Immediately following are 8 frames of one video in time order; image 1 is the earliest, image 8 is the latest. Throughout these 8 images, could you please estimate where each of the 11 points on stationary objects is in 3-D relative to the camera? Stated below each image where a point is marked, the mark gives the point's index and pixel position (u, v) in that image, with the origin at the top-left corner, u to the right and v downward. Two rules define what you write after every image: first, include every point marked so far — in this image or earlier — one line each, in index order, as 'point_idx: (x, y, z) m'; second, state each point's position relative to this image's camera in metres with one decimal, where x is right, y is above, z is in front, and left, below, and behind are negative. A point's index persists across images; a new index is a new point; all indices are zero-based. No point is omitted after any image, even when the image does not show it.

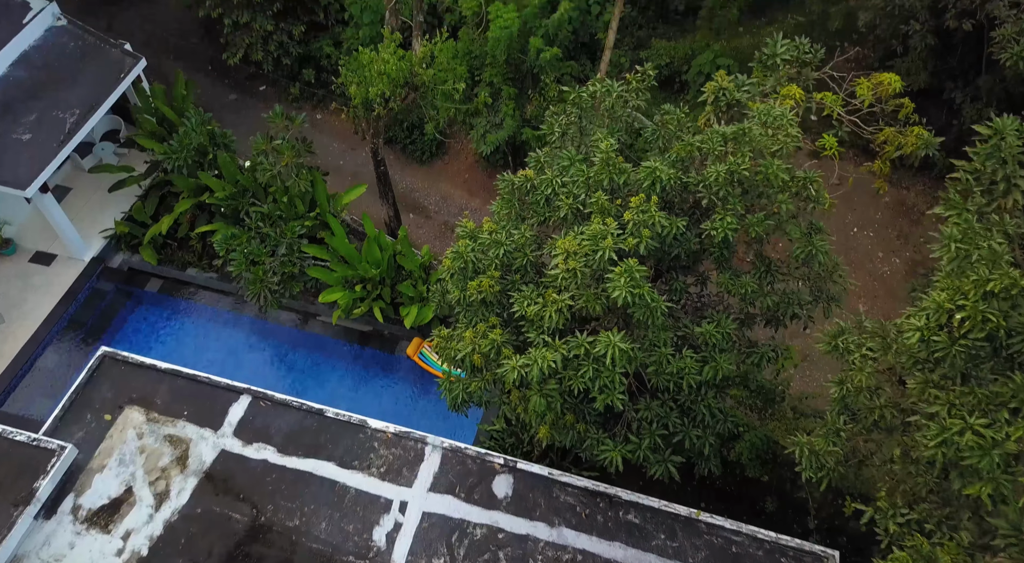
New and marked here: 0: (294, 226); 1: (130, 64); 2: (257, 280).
0: (-2.9, +0.8, +11.9) m
1: (-5.1, +2.9, +12.1) m
2: (-3.3, 0.0, +11.7) m
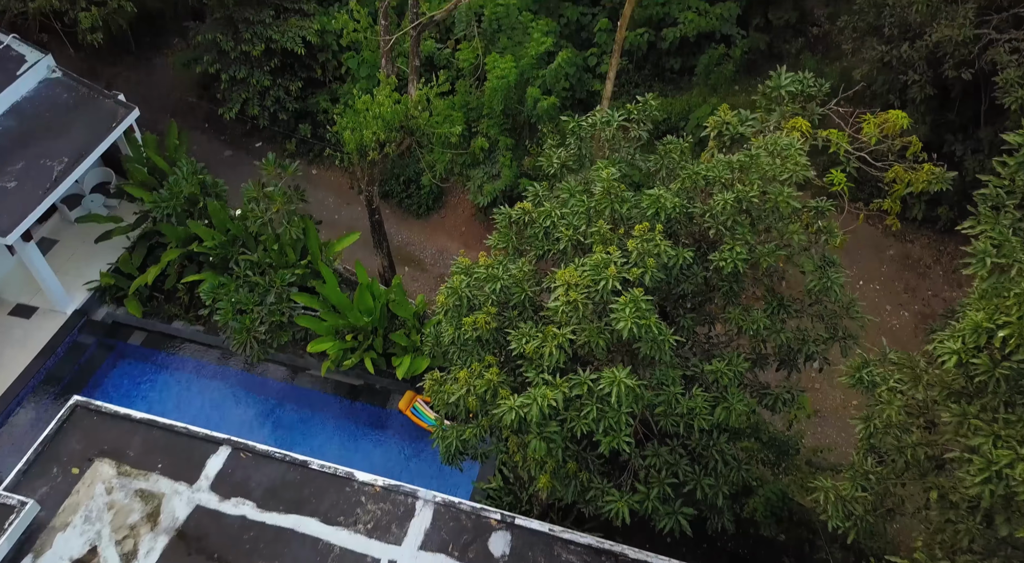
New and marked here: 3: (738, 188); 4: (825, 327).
0: (-2.9, +0.1, +11.5) m
1: (-5.1, +2.2, +11.9) m
2: (-3.4, -0.6, +11.3) m
3: (+2.1, +0.9, +8.2) m
4: (+3.1, -0.4, +8.9) m
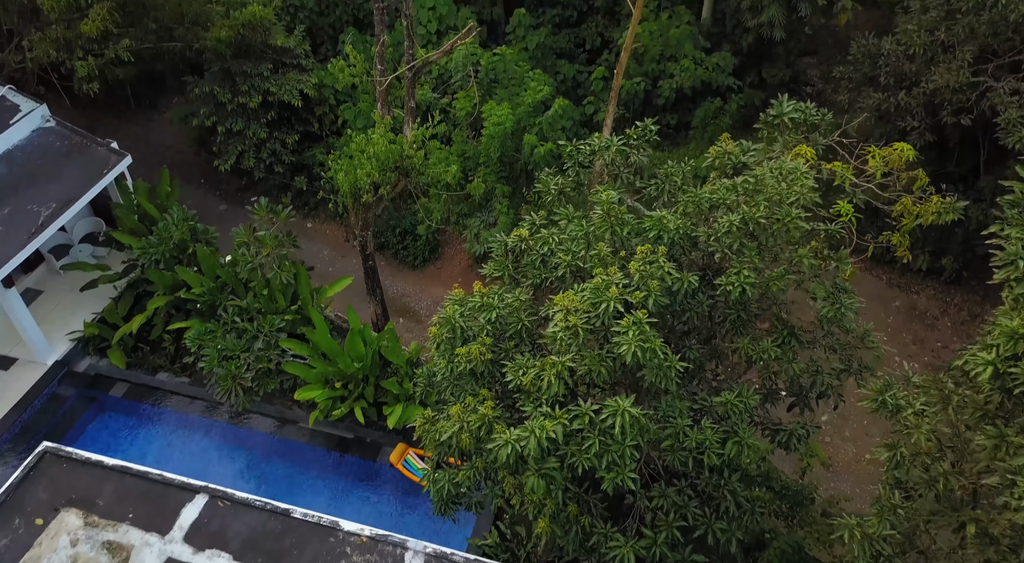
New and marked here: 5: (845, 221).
0: (-3.0, -0.5, +11.2) m
1: (-5.2, +1.6, +11.8) m
2: (-3.4, -1.1, +10.8) m
3: (+2.1, +0.7, +8.0) m
4: (+3.1, -0.7, +8.5) m
5: (+3.1, +0.5, +8.4) m
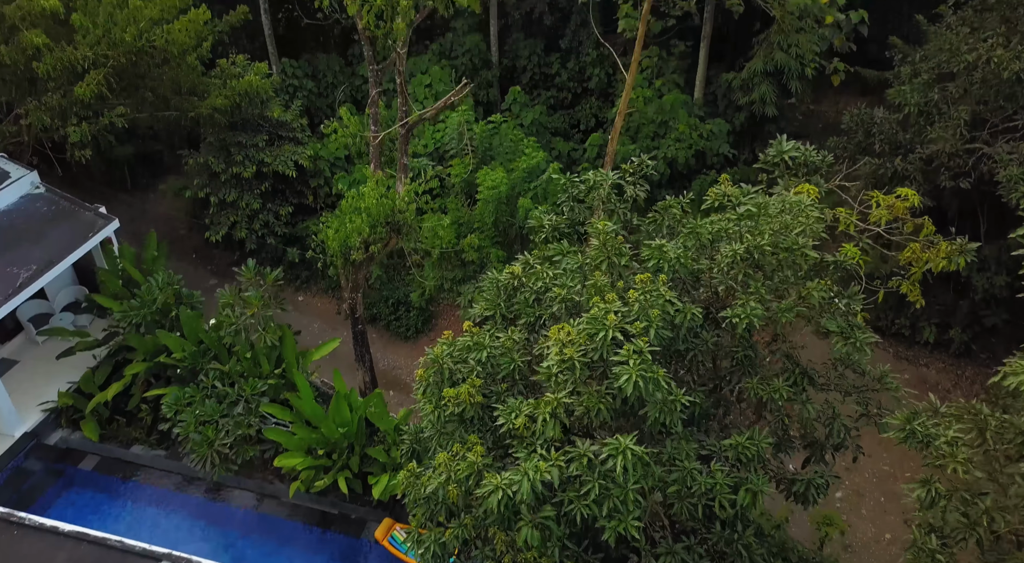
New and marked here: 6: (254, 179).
0: (-3.0, -1.2, +10.7) m
1: (-5.3, +0.7, +11.6) m
2: (-3.5, -1.8, +10.2) m
3: (+2.0, +0.4, +7.7) m
4: (+3.0, -1.1, +8.0) m
5: (+3.1, +0.2, +8.1) m
6: (-3.6, +1.4, +12.6) m
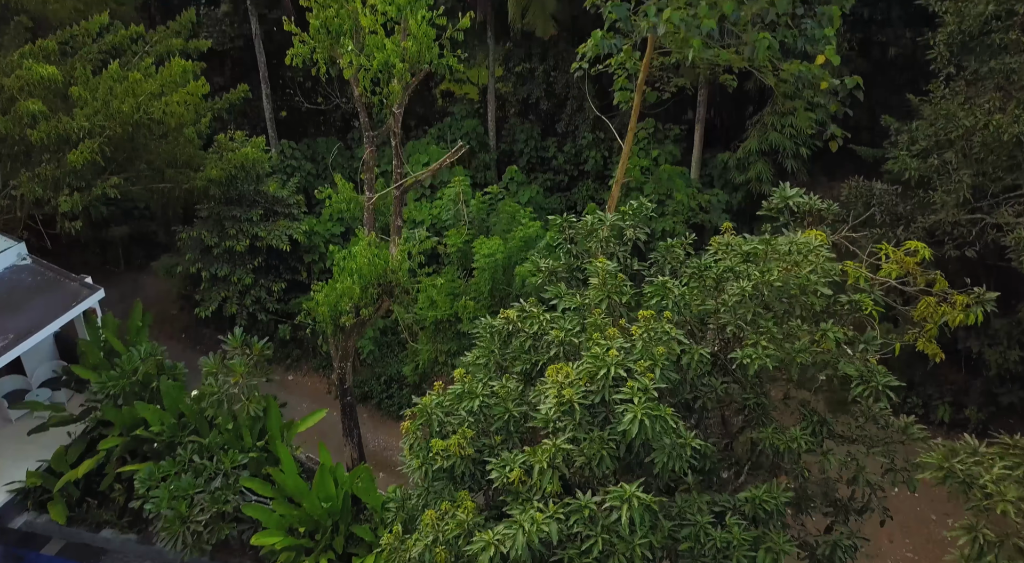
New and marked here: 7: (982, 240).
0: (-3.1, -1.9, +10.1) m
1: (-5.3, -0.1, +11.2) m
2: (-3.5, -2.5, +9.5) m
3: (+2.0, 0.0, +7.4) m
4: (+3.0, -1.4, +7.5) m
5: (+3.0, -0.2, +7.8) m
6: (-3.7, +0.4, +12.4) m
7: (+5.5, +0.5, +10.5) m
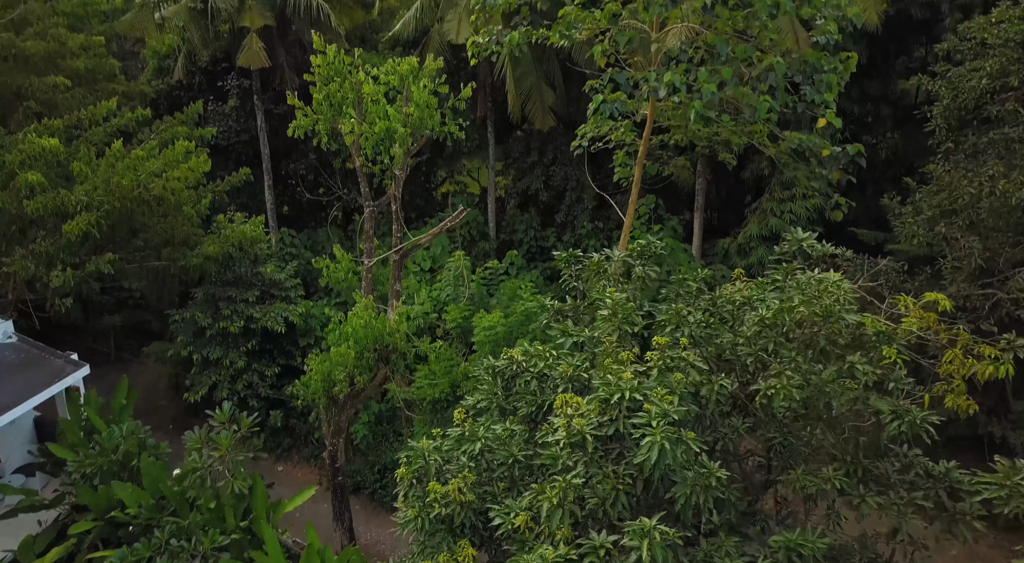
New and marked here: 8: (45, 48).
0: (-3.0, -2.6, +9.3) m
1: (-5.3, -1.1, +10.8) m
2: (-3.5, -3.1, +8.7) m
3: (+2.0, -0.2, +7.1) m
4: (+3.0, -1.7, +6.9) m
5: (+3.1, -0.5, +7.4) m
6: (-3.6, -0.8, +12.0) m
7: (+5.5, -0.3, +10.3) m
8: (-5.8, +2.8, +11.1) m
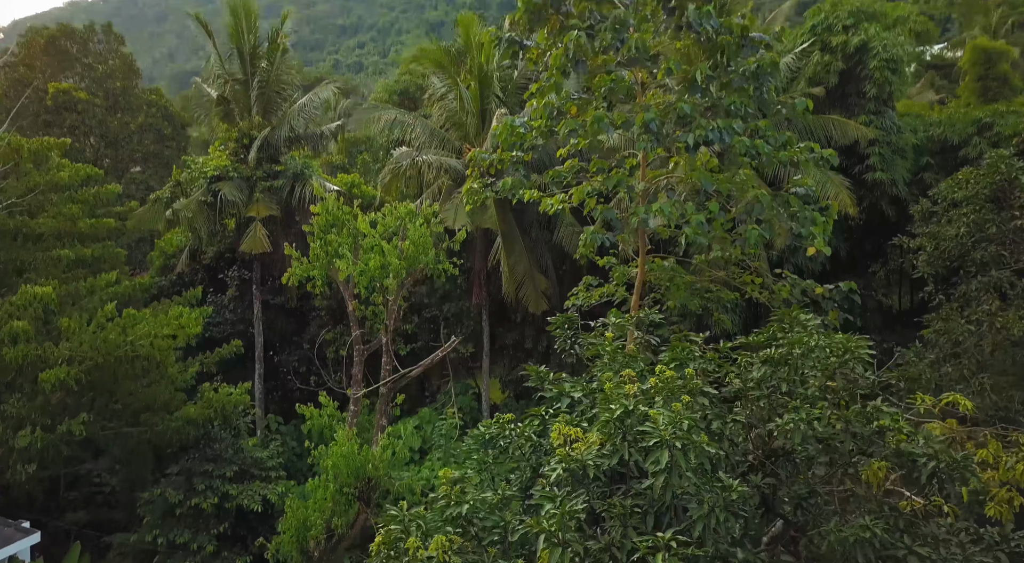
0: (-3.1, -3.7, +7.9) m
1: (-5.3, -2.8, +9.8) m
2: (-3.5, -3.9, +7.1) m
3: (+2.0, -0.6, +6.7) m
4: (+3.0, -1.8, +6.0) m
5: (+3.0, -0.9, +6.9) m
6: (-3.7, -2.9, +11.0) m
7: (+5.4, -1.8, +9.6) m
8: (-5.8, +0.7, +11.5) m
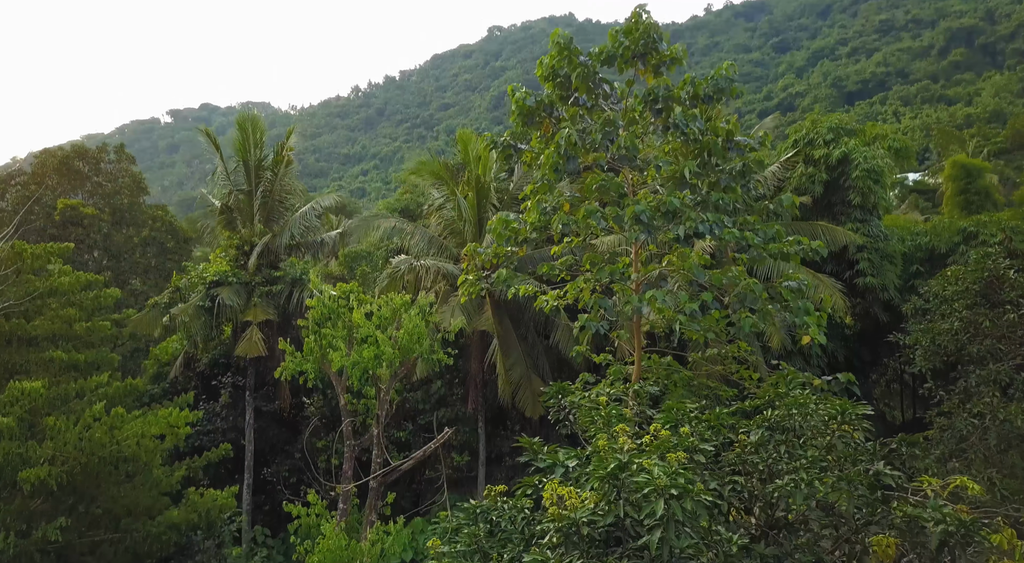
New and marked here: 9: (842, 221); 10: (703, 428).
0: (-3.1, -4.3, +7.2) m
1: (-5.4, -3.7, +9.2) m
2: (-3.6, -4.4, +6.4) m
3: (+1.9, -1.0, +6.6) m
4: (+3.0, -2.2, +5.7) m
5: (+2.9, -1.4, +6.7) m
6: (-3.8, -4.1, +10.5) m
7: (+5.4, -2.7, +9.3) m
8: (-5.9, -0.6, +11.5) m
9: (+4.9, +0.9, +13.5) m
10: (+1.4, -1.2, +6.7) m
